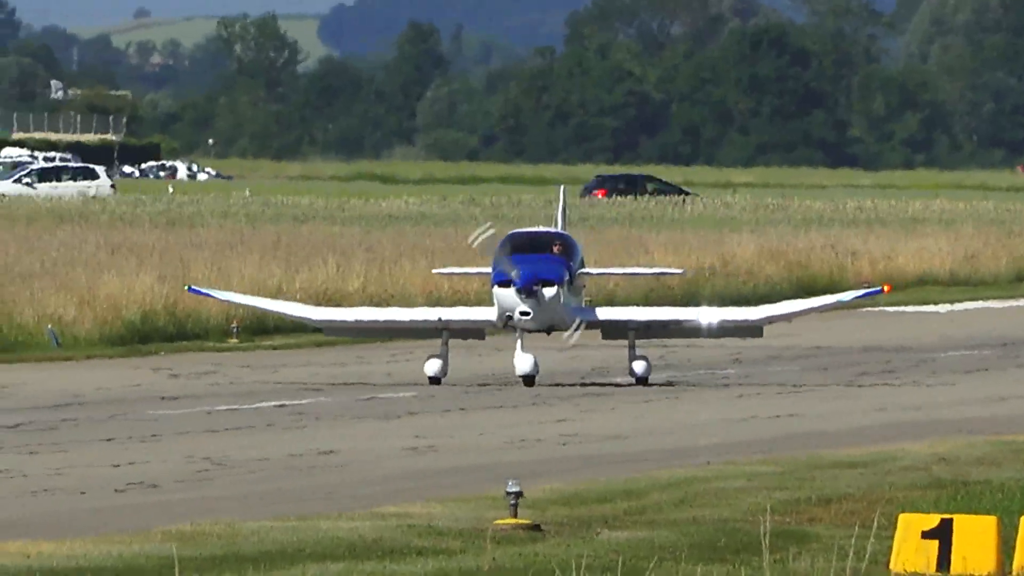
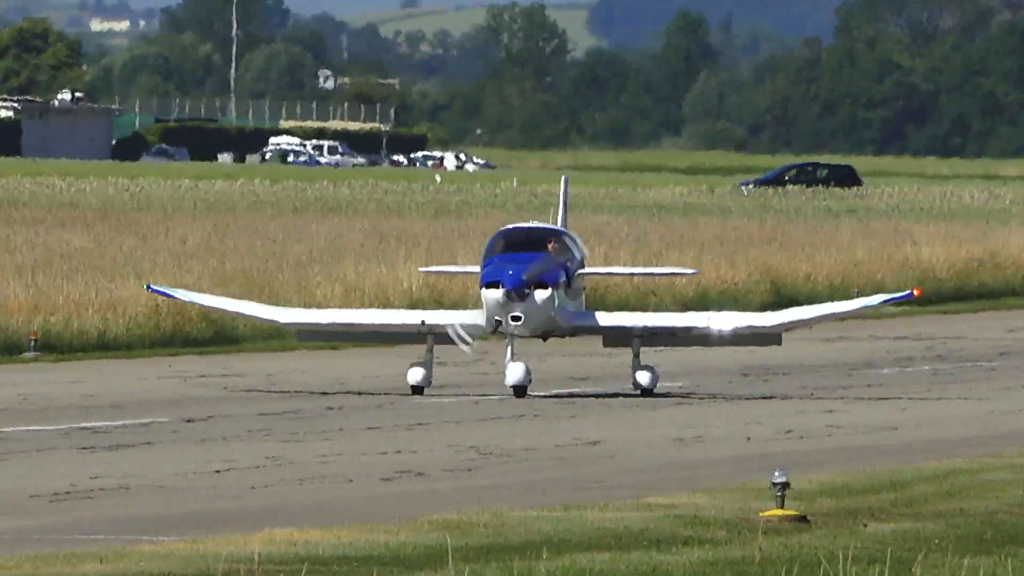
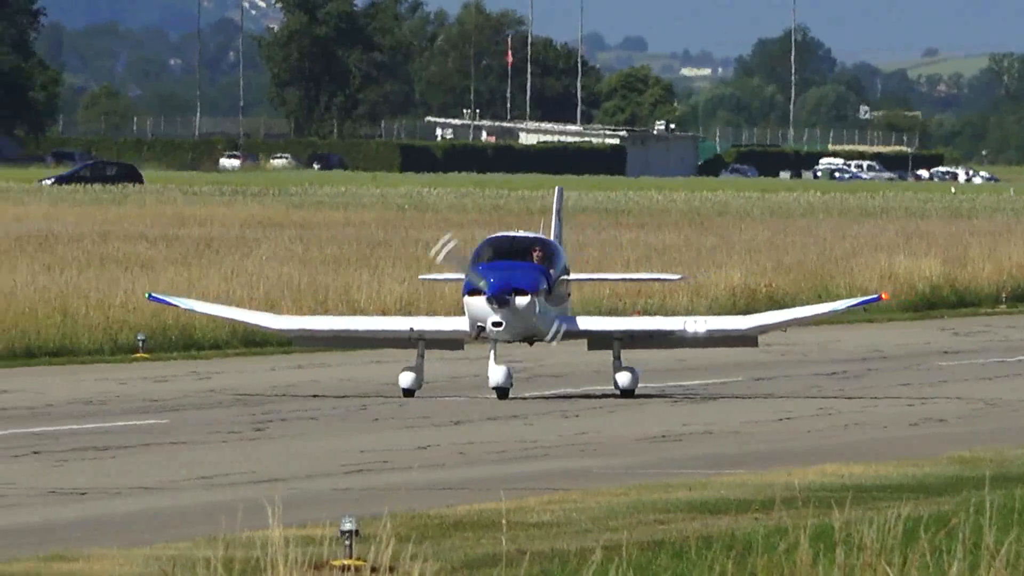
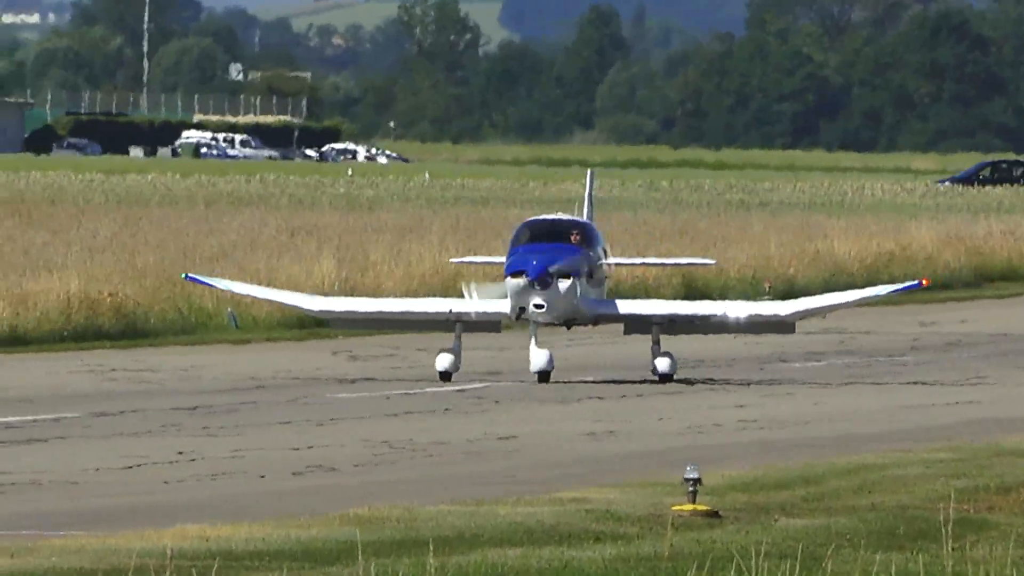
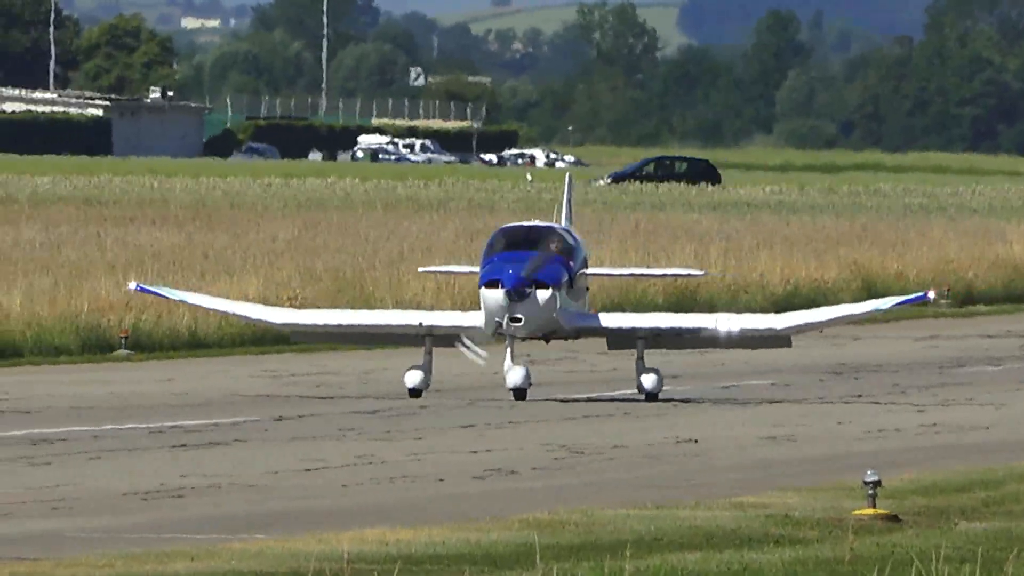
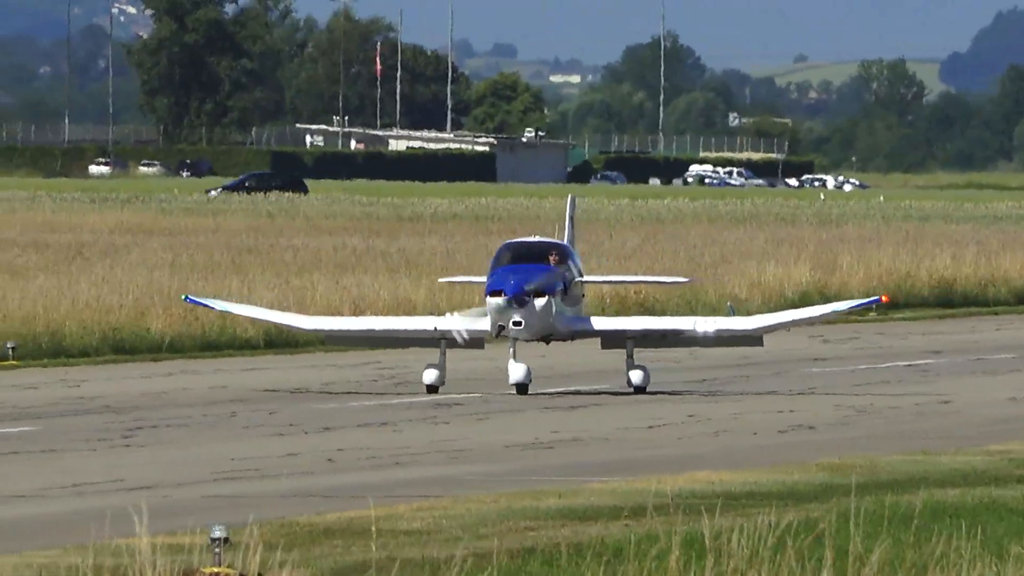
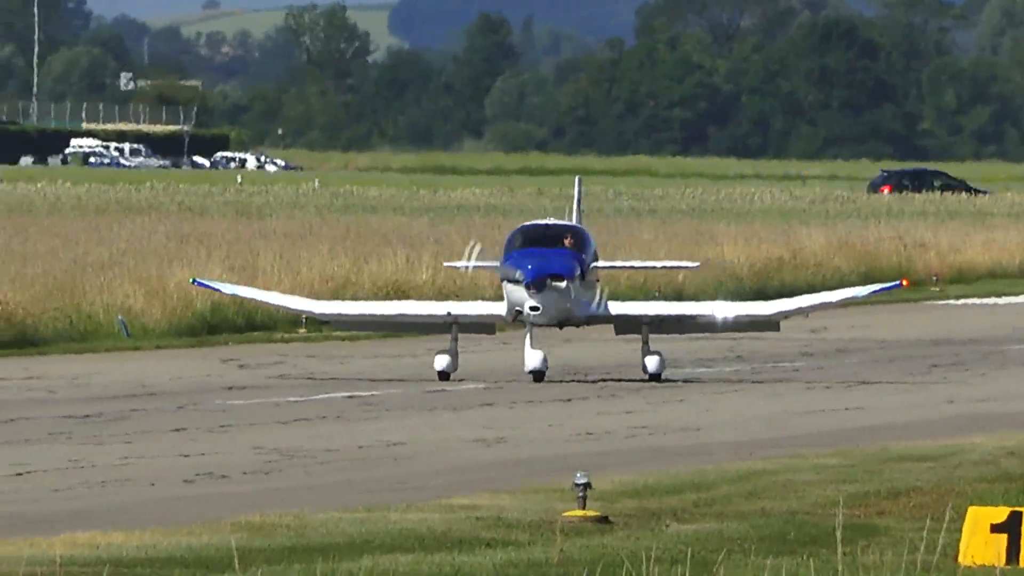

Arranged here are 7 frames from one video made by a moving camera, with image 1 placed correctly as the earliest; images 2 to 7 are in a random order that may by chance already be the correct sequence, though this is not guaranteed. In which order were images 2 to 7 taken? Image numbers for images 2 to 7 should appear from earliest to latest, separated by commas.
7, 4, 2, 5, 6, 3
